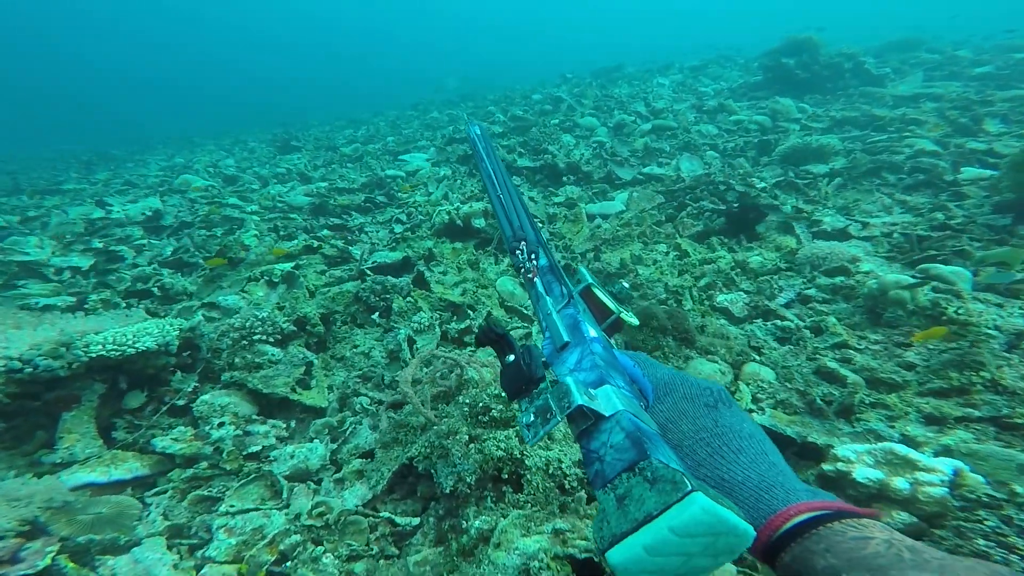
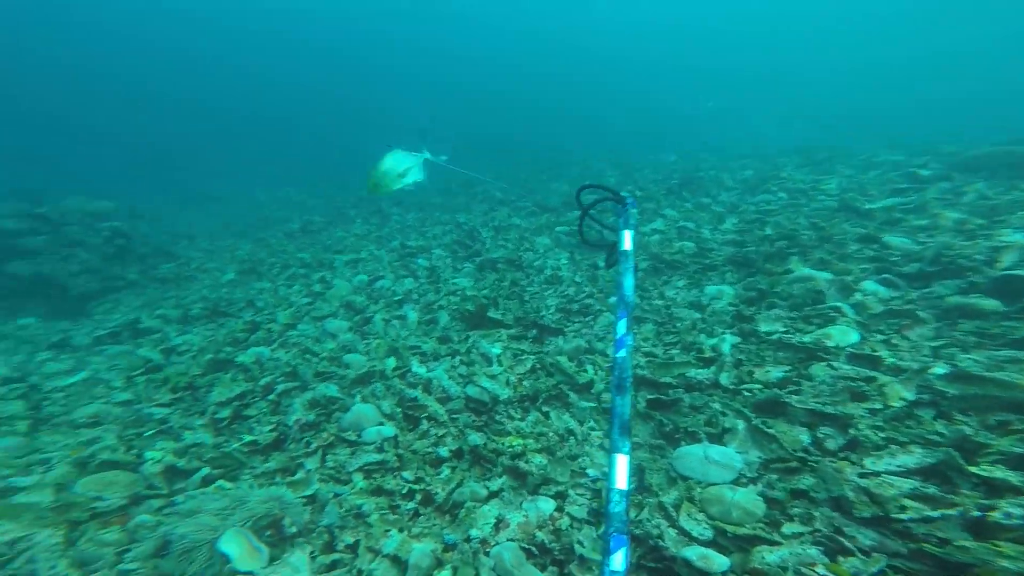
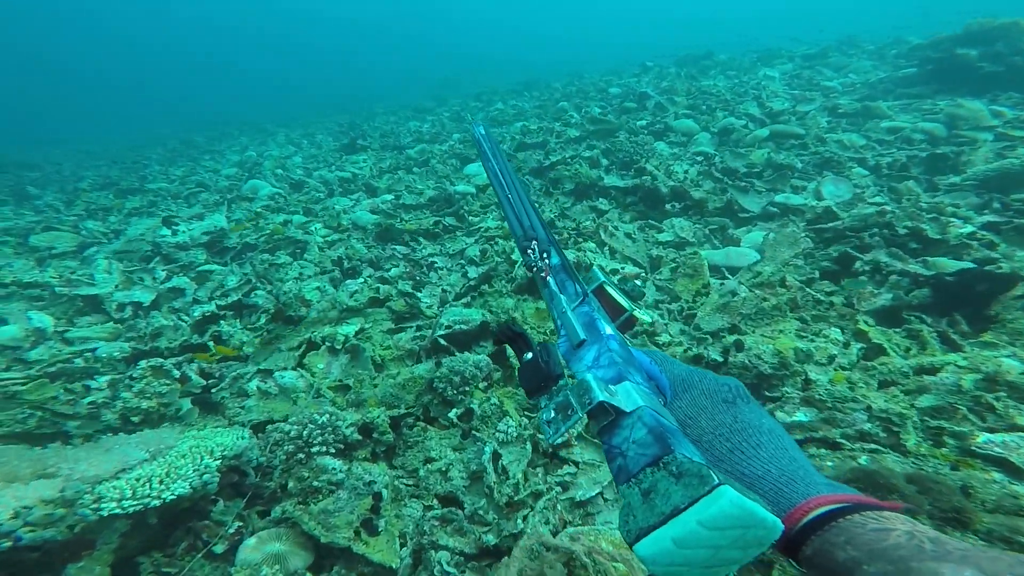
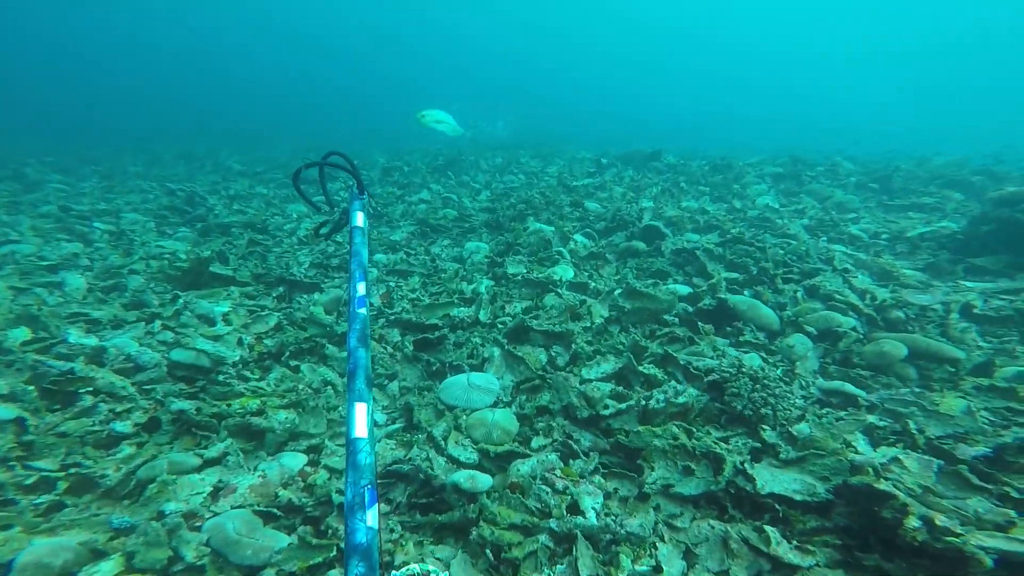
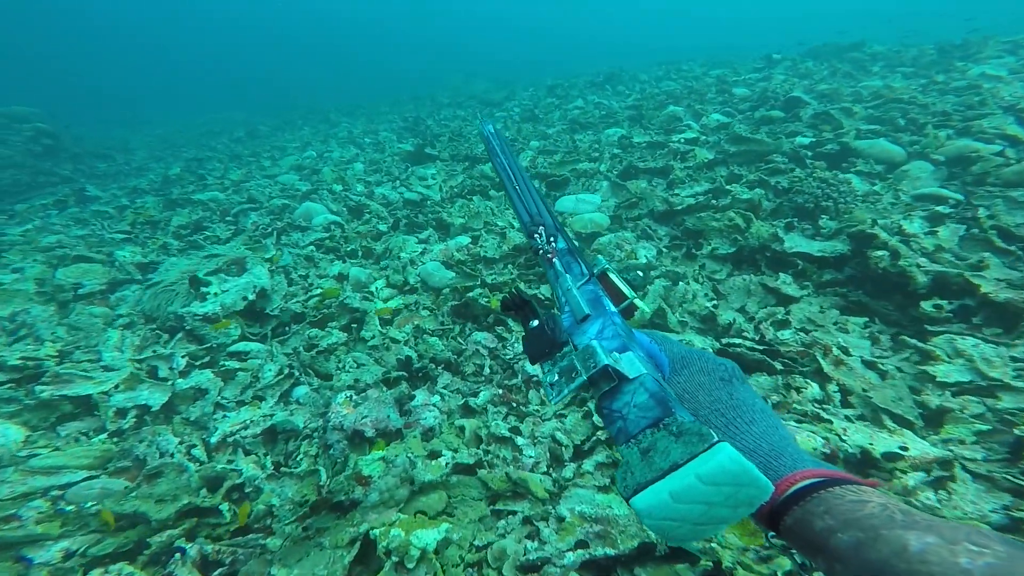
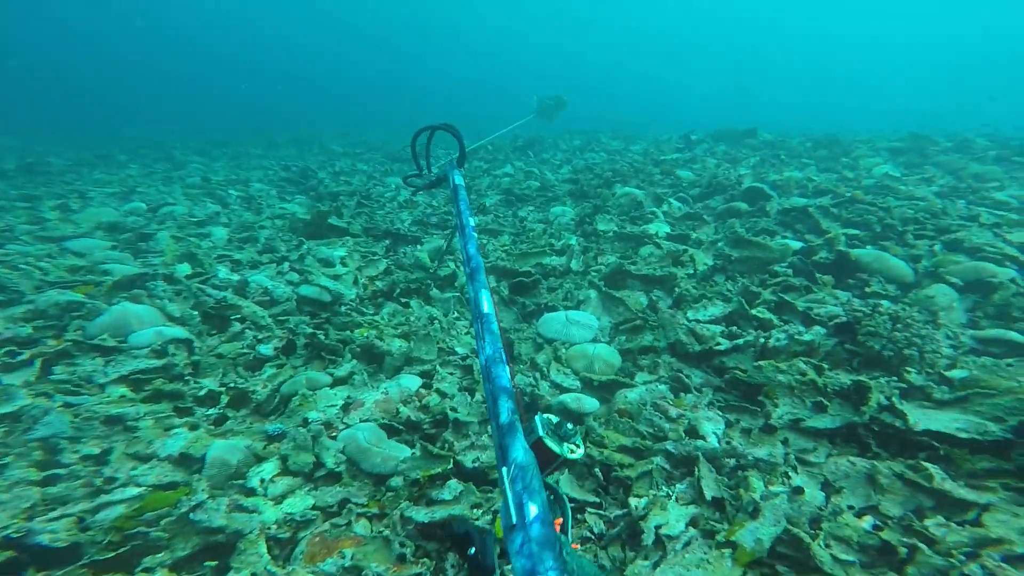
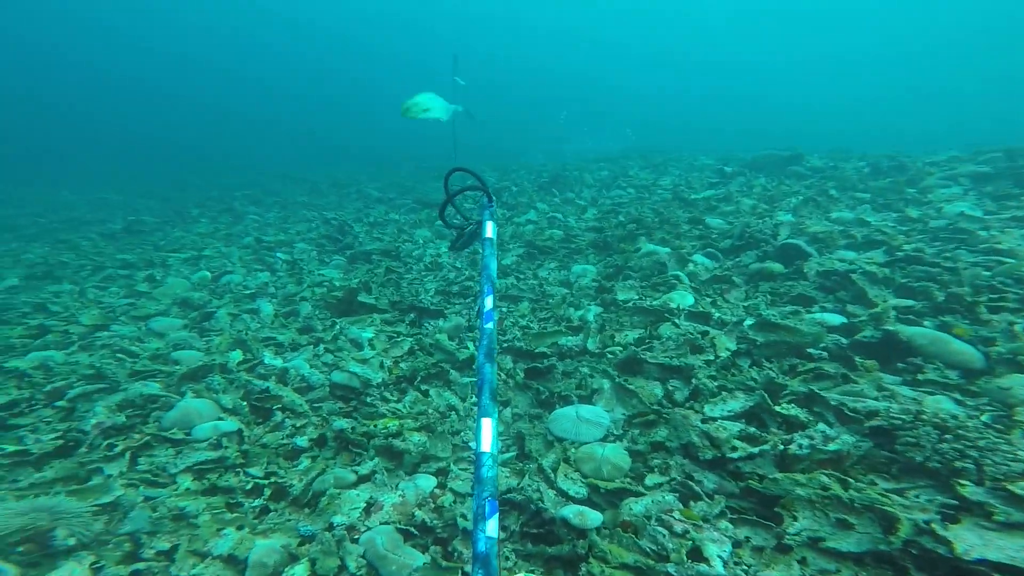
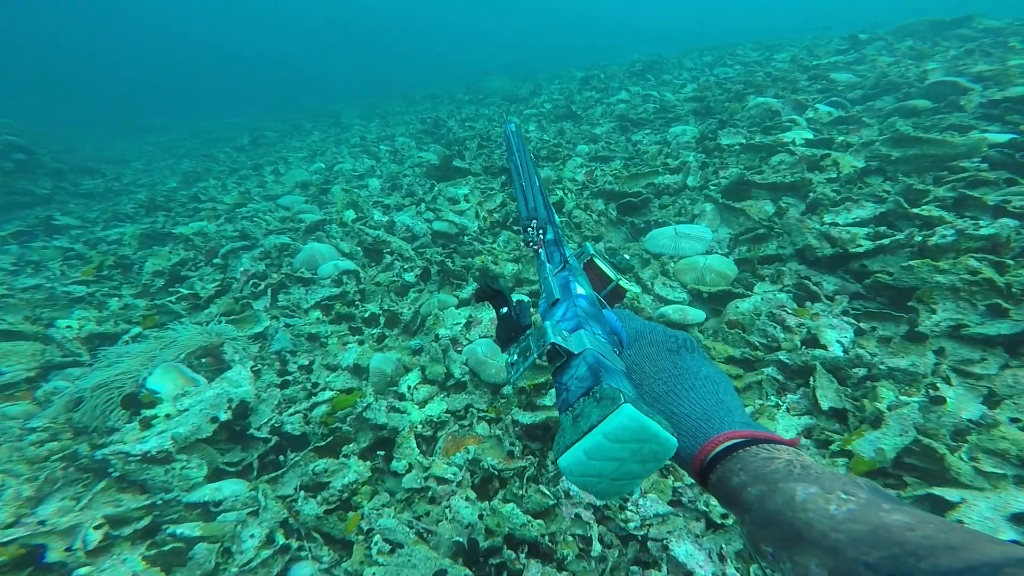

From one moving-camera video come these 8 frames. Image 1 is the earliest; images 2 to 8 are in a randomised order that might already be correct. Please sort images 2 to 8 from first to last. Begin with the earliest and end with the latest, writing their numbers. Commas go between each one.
3, 5, 8, 6, 4, 7, 2
